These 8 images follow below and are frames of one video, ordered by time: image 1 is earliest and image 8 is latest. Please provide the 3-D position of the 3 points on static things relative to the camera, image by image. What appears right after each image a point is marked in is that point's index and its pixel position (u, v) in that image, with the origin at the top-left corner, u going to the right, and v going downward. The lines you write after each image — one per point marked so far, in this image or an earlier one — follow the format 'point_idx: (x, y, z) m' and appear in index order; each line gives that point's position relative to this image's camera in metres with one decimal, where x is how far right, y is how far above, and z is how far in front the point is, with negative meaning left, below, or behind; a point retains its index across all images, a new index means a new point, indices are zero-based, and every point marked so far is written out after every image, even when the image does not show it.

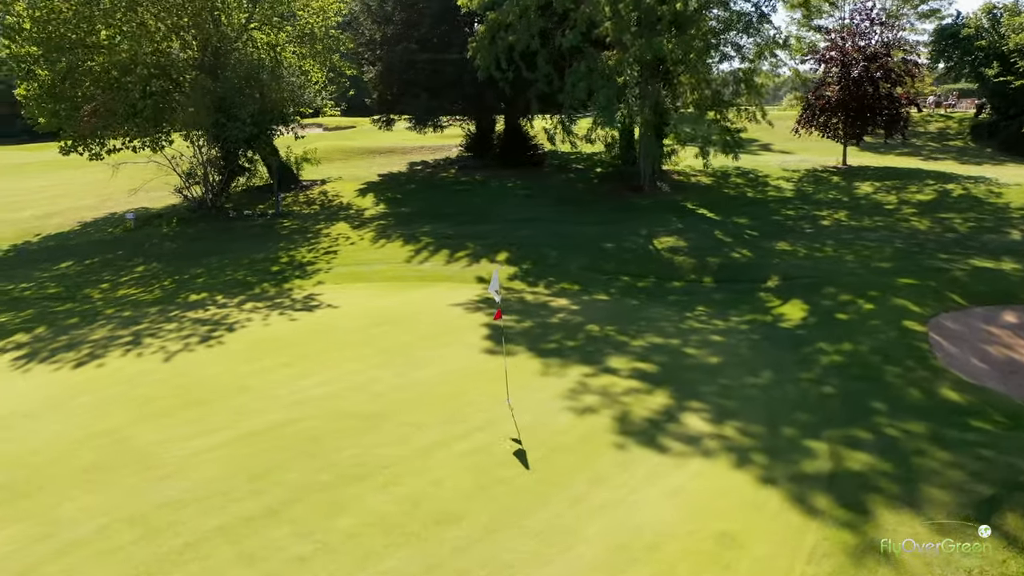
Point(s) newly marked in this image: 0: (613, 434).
0: (+1.0, -1.4, +7.9) m
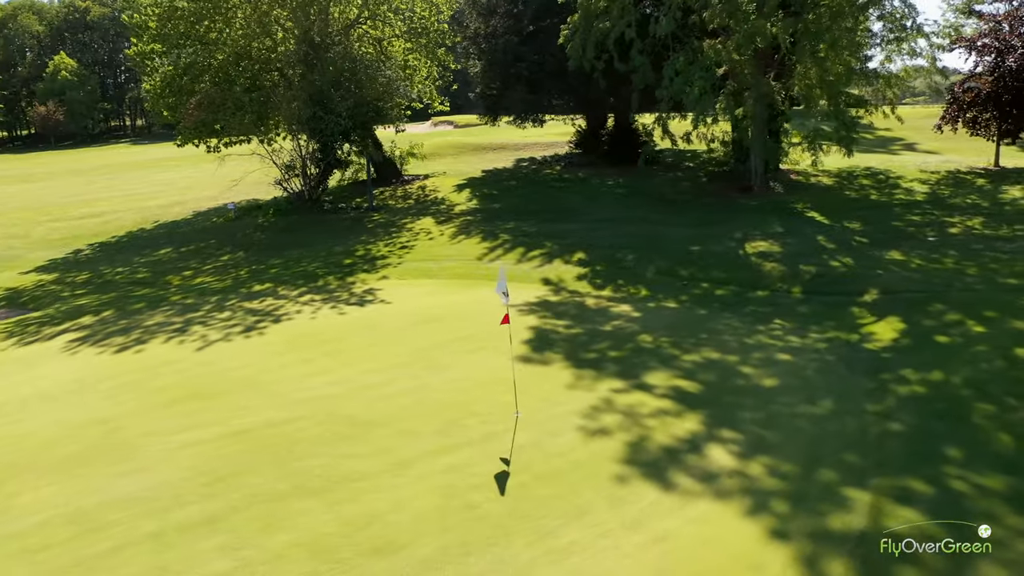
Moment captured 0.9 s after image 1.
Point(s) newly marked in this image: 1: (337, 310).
0: (+0.9, -1.4, +6.9) m
1: (-2.6, -0.3, +12.0) m
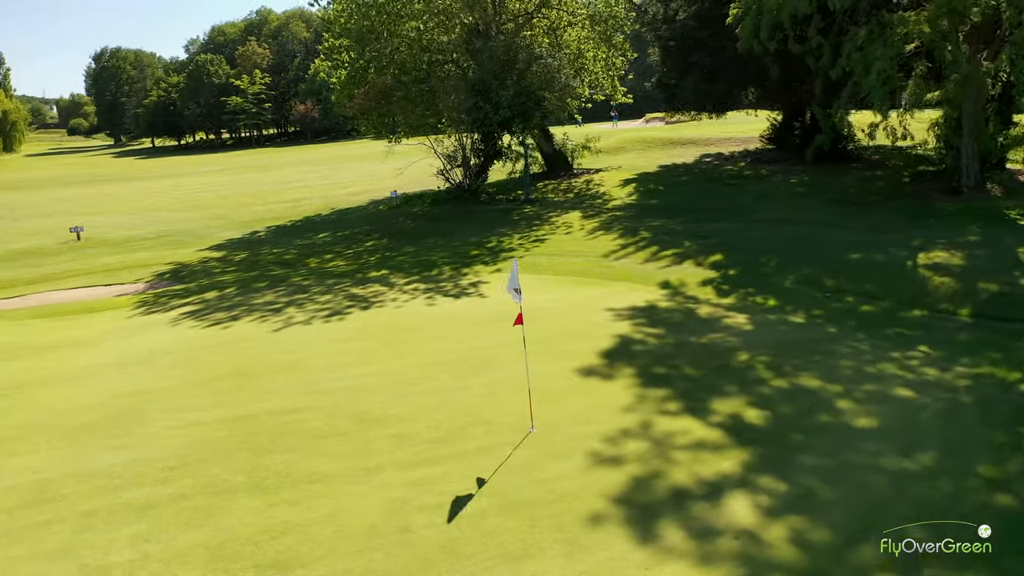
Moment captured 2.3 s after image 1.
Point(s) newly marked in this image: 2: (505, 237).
0: (+0.7, -1.4, +5.7) m
1: (-1.2, -0.2, +11.6) m
2: (-0.1, +1.0, +15.8) m
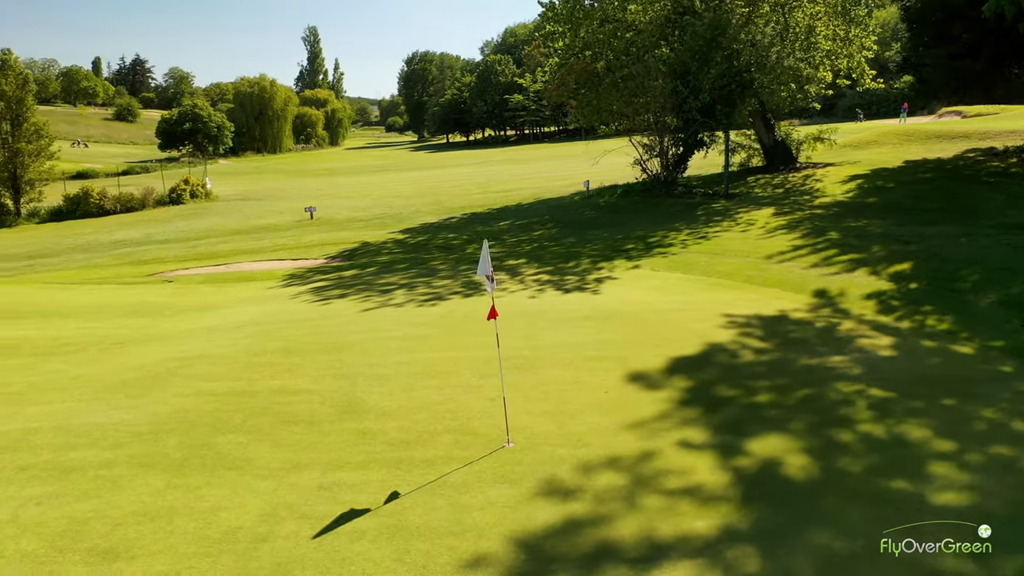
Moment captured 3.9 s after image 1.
0: (0.0, -1.4, +4.5) m
1: (+0.4, -0.1, +10.7) m
2: (+2.8, +1.0, +14.3) m
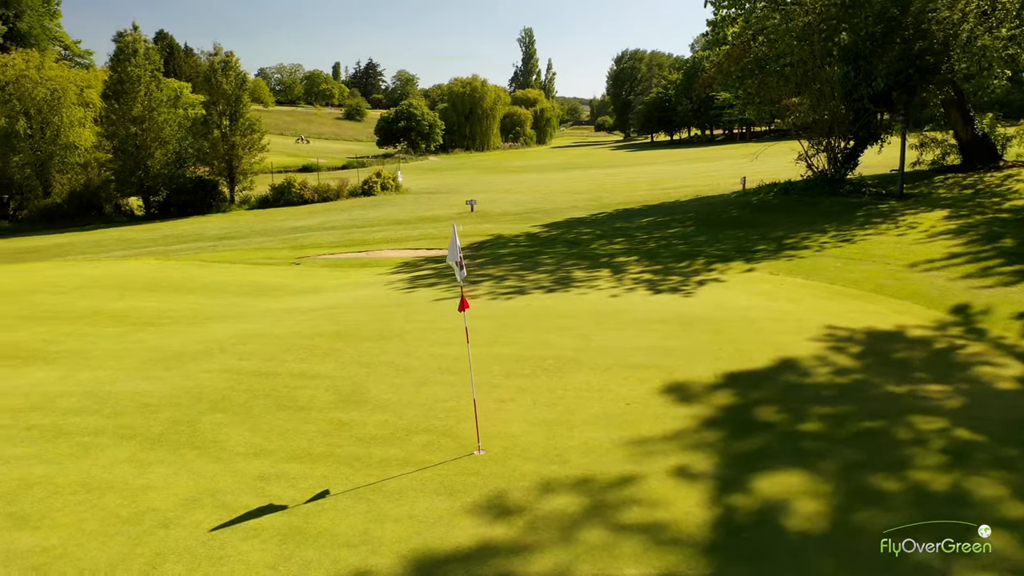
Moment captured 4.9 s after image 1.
0: (-0.5, -1.3, +3.9) m
1: (+1.4, -0.1, +9.8) m
2: (+4.7, +0.9, +12.7) m
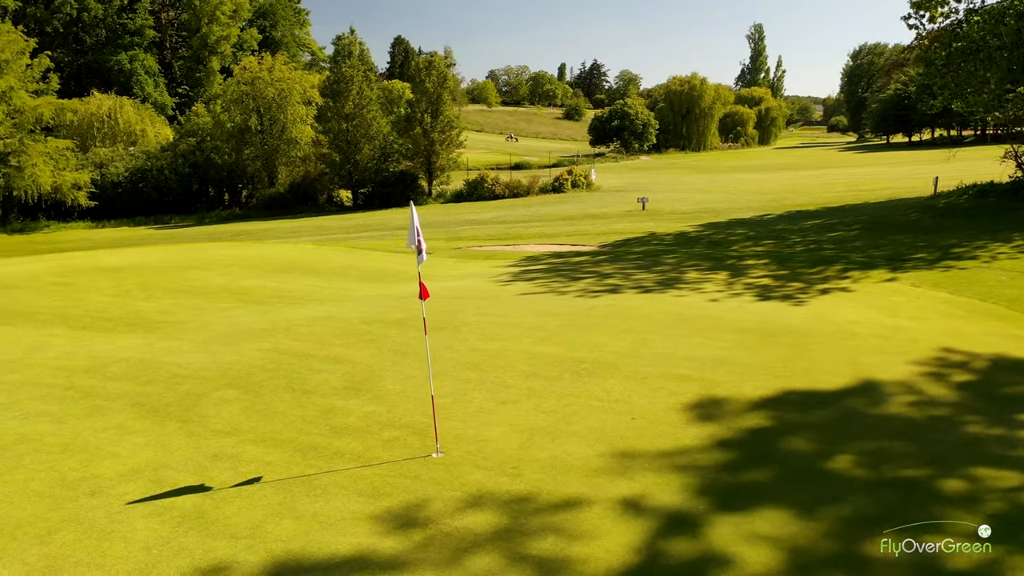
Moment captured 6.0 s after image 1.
0: (-1.1, -1.2, +3.6) m
1: (+2.4, -0.1, +8.8) m
2: (+6.4, +0.6, +10.8) m
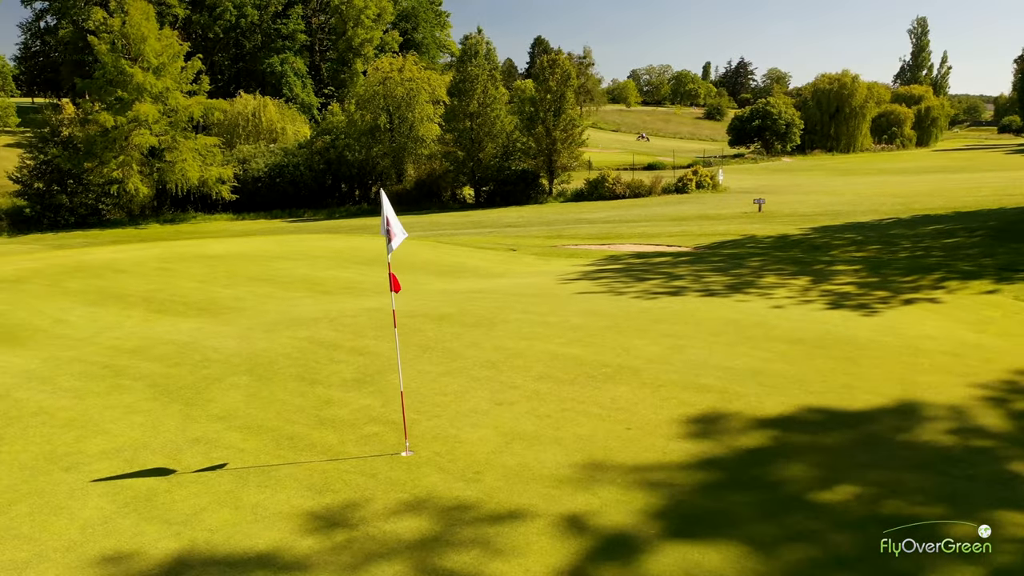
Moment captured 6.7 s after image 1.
0: (-1.4, -1.1, +3.6) m
1: (+2.9, -0.2, +8.1) m
2: (+7.2, +0.4, +9.4) m
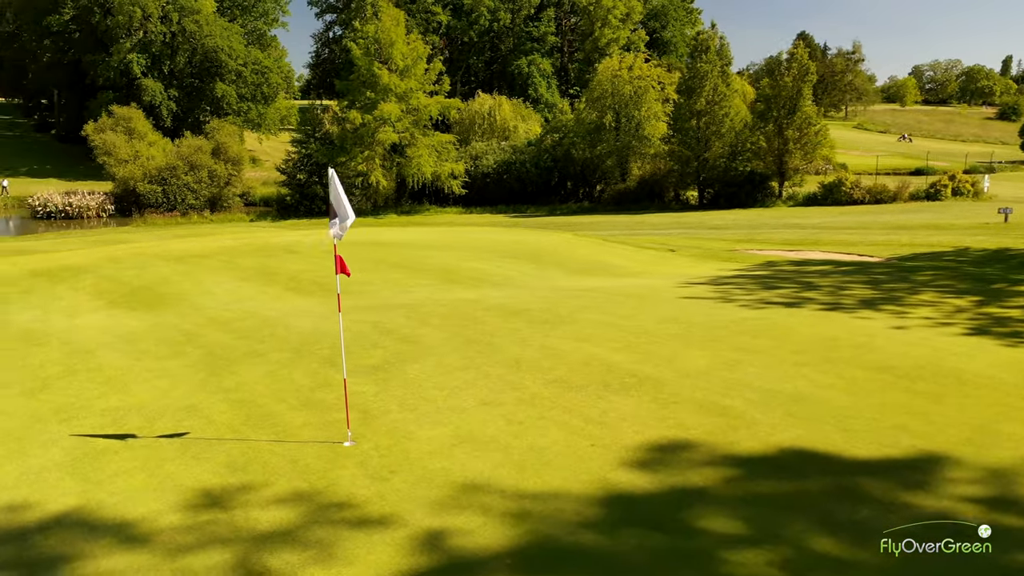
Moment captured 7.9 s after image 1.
0: (-2.0, -1.0, +3.7) m
1: (+3.5, -0.3, +6.7) m
2: (+8.0, 0.0, +6.7) m
